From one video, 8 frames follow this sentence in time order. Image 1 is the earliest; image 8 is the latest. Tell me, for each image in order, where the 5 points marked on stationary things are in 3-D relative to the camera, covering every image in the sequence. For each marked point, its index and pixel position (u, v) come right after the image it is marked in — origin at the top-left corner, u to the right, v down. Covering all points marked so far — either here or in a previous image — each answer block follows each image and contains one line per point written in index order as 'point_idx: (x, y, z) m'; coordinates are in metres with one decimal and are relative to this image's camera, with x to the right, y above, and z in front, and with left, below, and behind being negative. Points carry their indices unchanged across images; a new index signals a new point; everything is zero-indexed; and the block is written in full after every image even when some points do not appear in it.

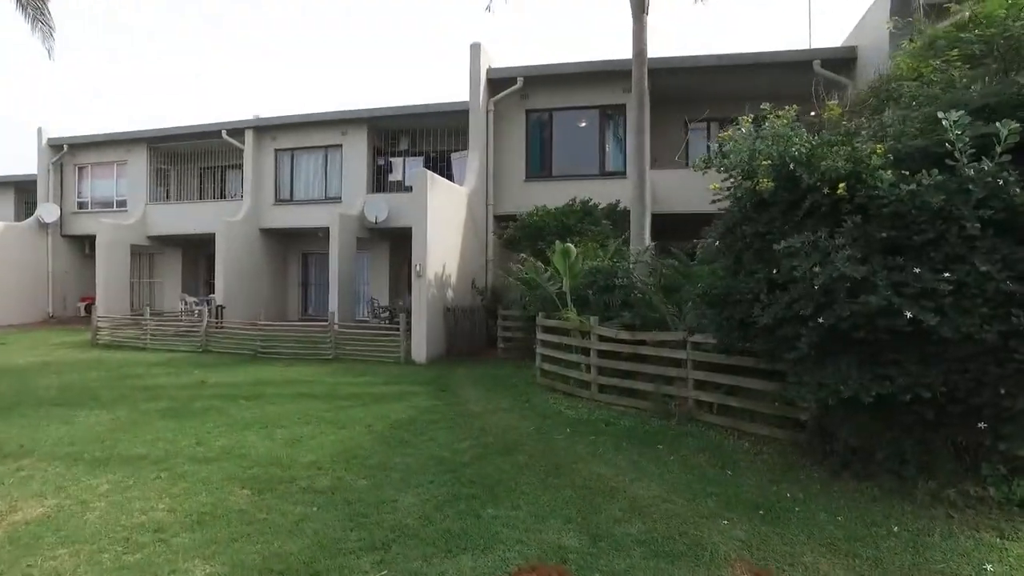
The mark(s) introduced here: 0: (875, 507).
0: (+3.1, -1.9, +5.7) m
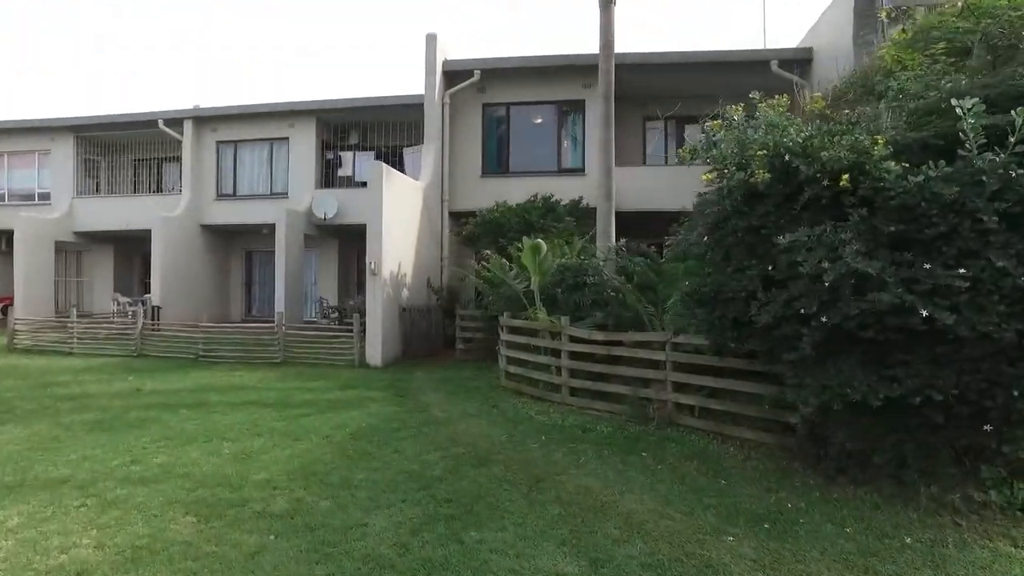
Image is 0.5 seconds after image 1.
0: (+3.0, -1.8, +5.4) m
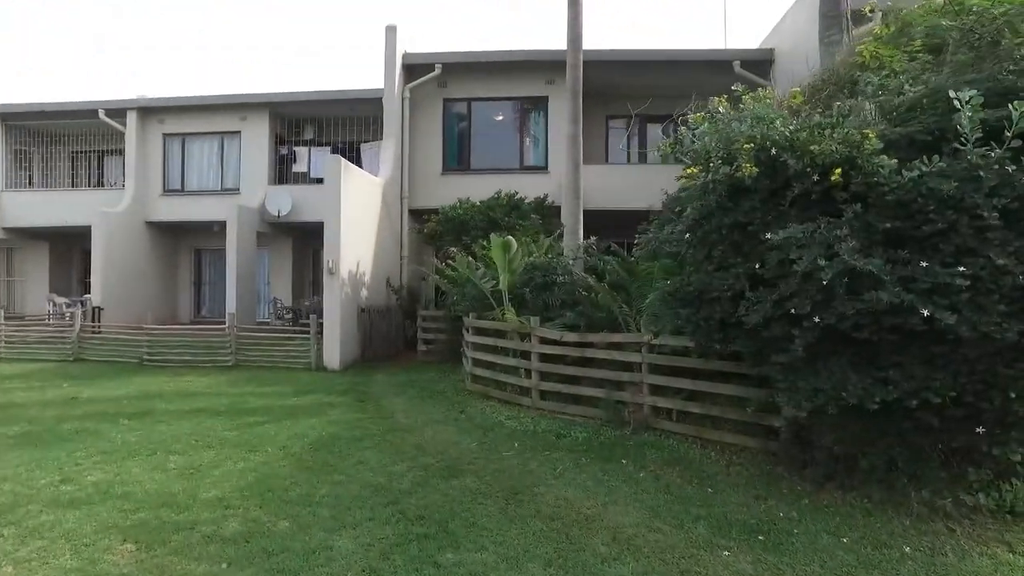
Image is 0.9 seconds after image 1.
0: (+2.8, -1.8, +5.2) m
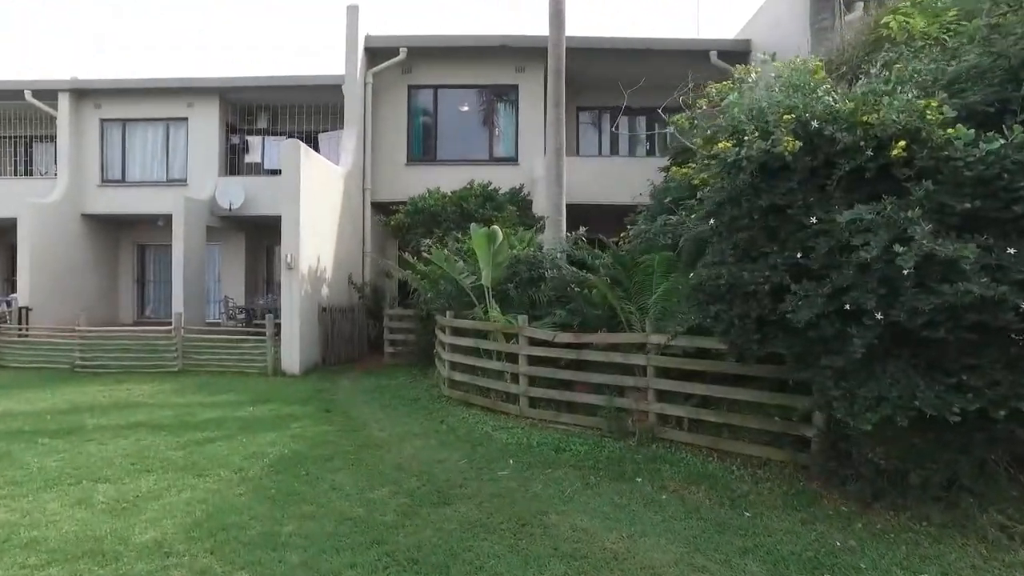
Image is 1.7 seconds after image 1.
0: (+2.9, -1.8, +4.4) m
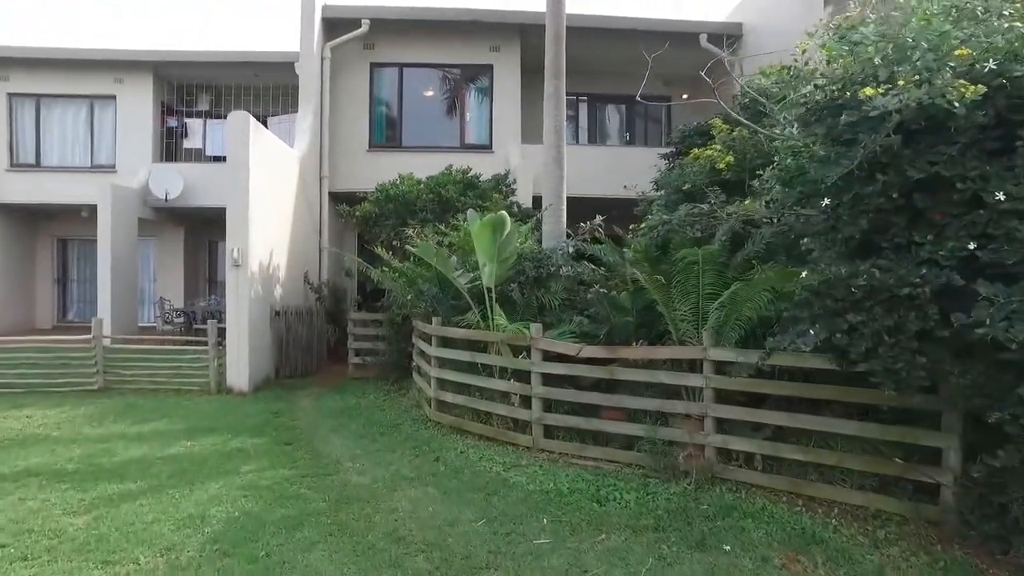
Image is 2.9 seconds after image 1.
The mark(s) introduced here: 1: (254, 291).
0: (+3.3, -1.8, +3.0) m
1: (-4.0, 0.0, +10.3) m
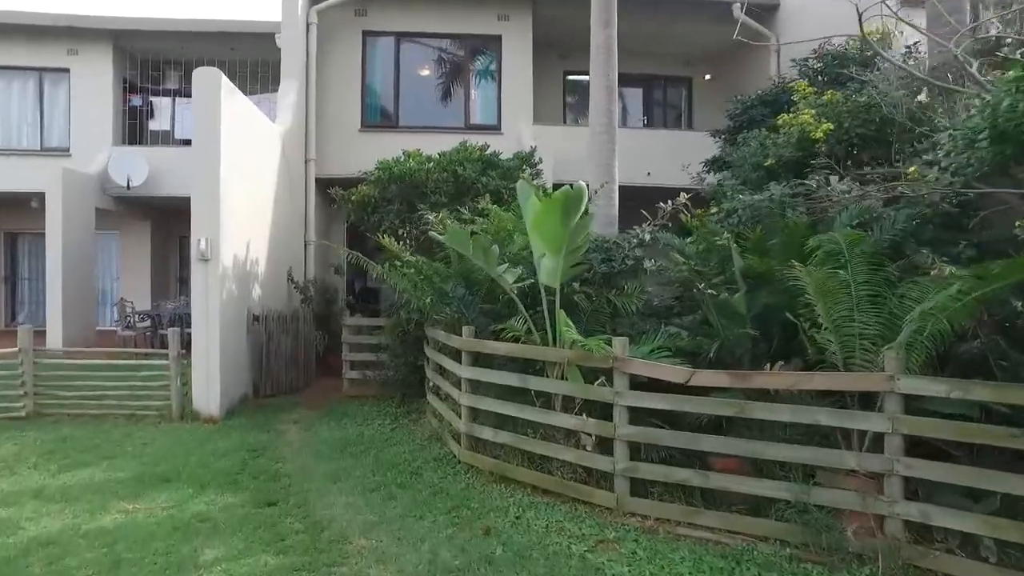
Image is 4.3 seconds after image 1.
0: (+3.9, -1.8, +1.3) m
1: (-3.6, 0.0, +8.4) m
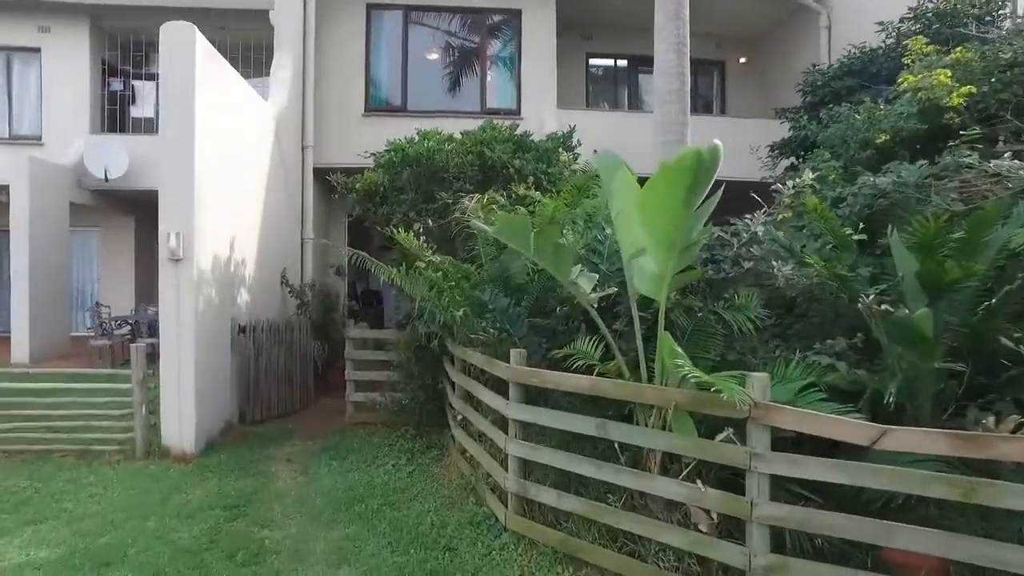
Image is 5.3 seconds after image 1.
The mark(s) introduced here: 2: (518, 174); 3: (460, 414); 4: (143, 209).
0: (+4.4, -1.8, -0.2) m
1: (-3.2, -0.1, +6.8) m
2: (+0.1, +1.3, +7.5) m
3: (-0.5, -1.1, +6.0) m
4: (-9.1, +1.9, +16.3) m
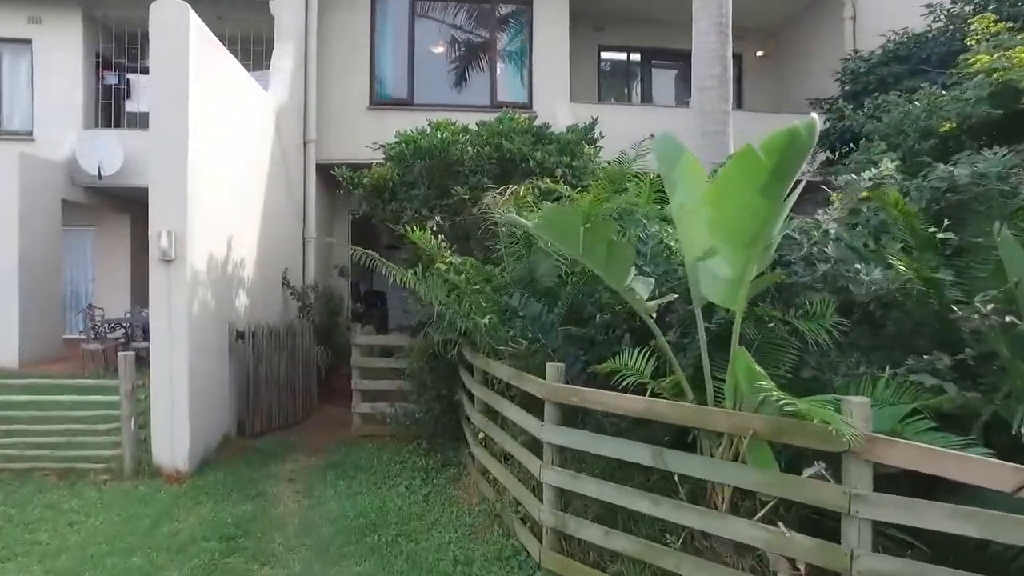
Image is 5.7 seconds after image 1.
0: (+4.6, -1.9, -0.8) m
1: (-3.0, -0.1, +6.3) m
2: (+0.3, +1.3, +7.0) m
3: (-0.3, -1.2, +5.4) m
4: (-8.9, +1.9, +15.7) m
